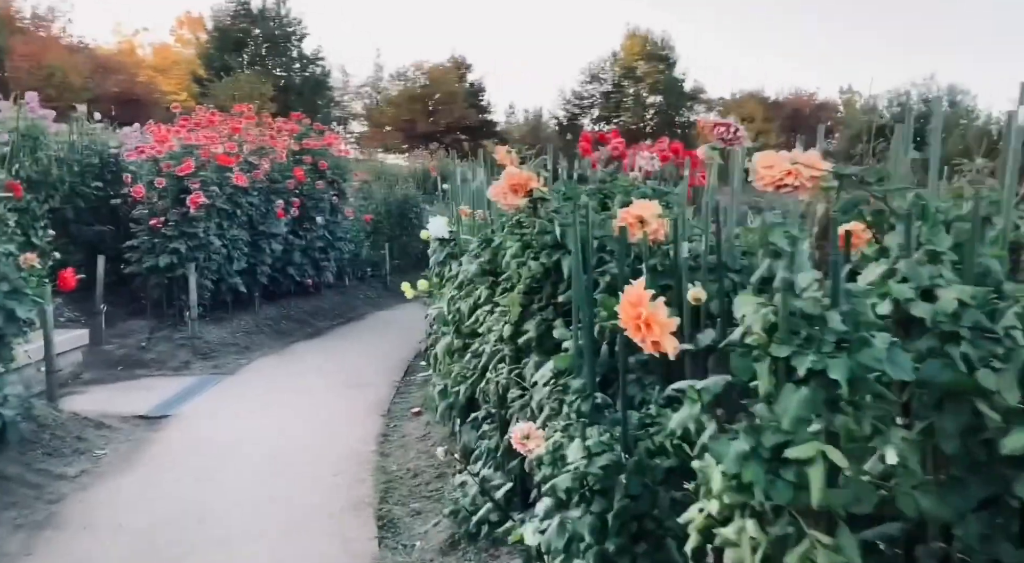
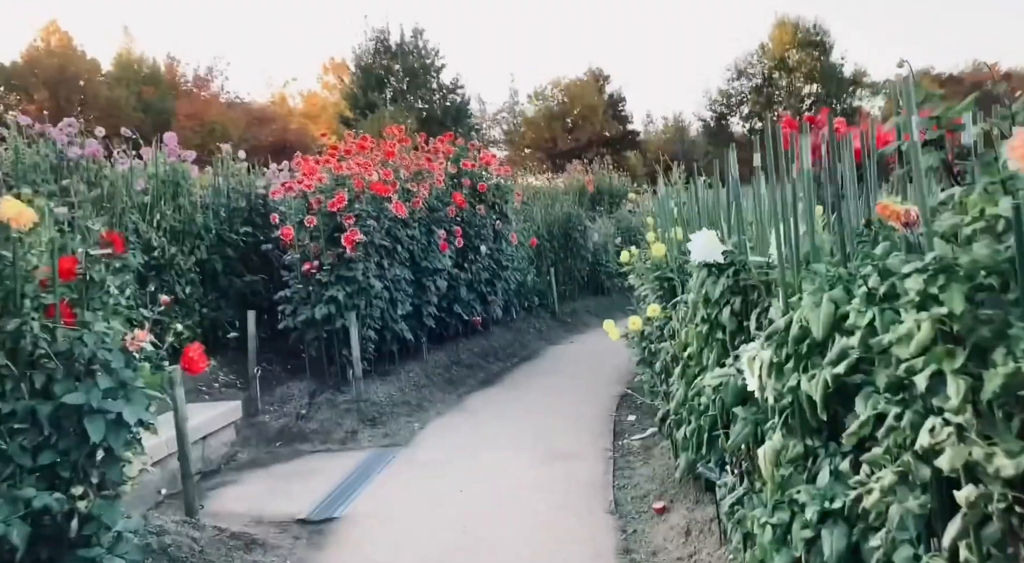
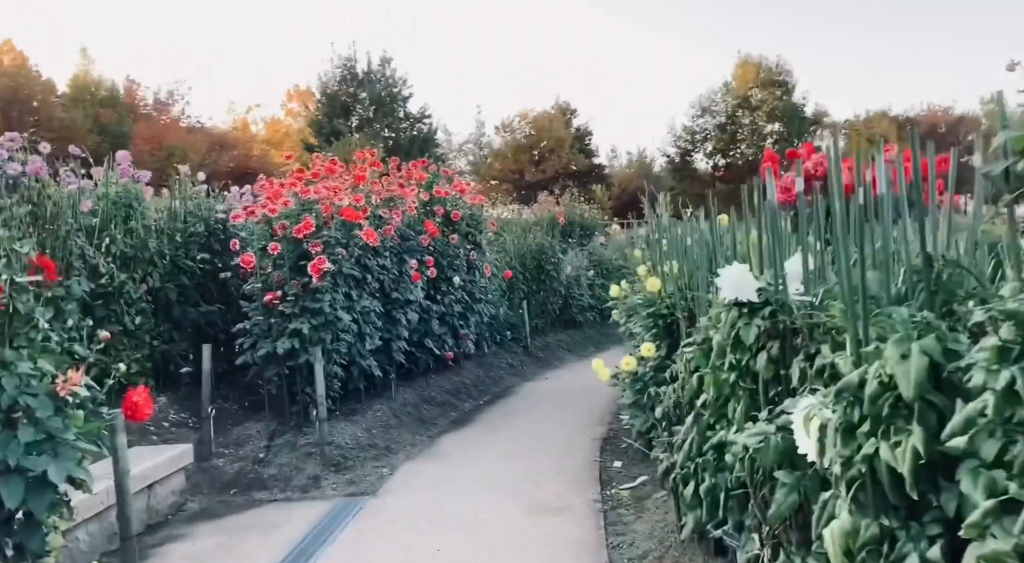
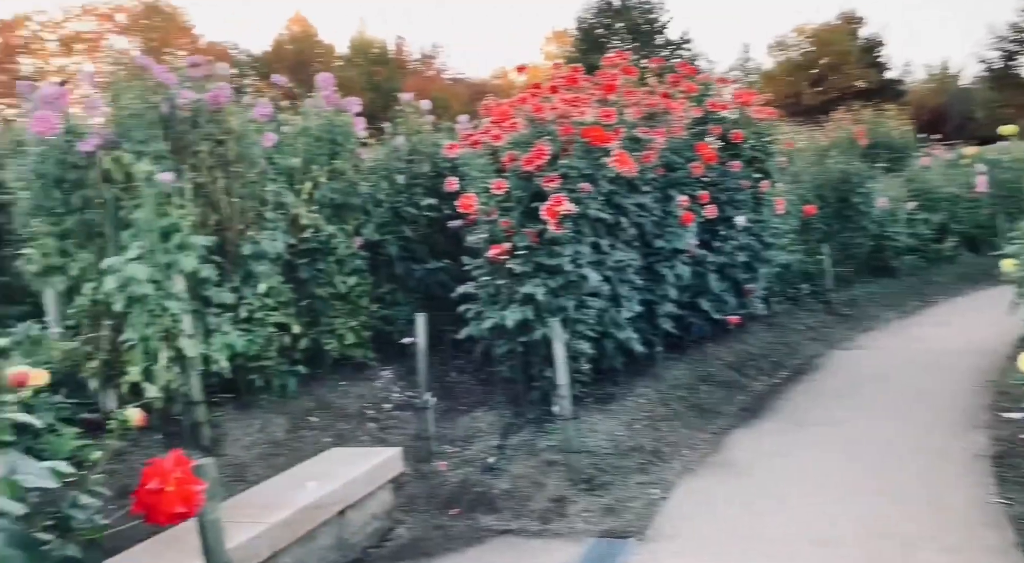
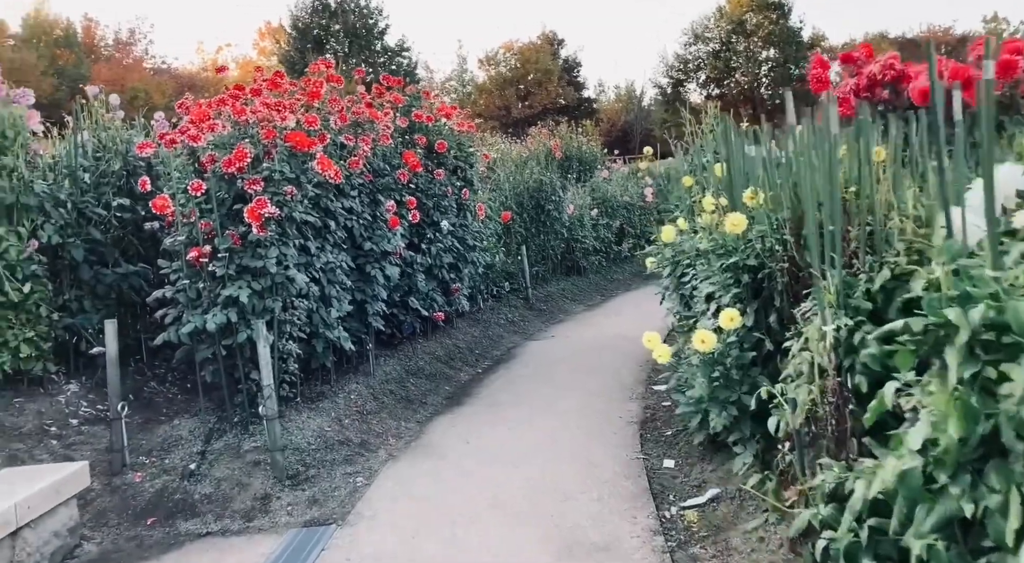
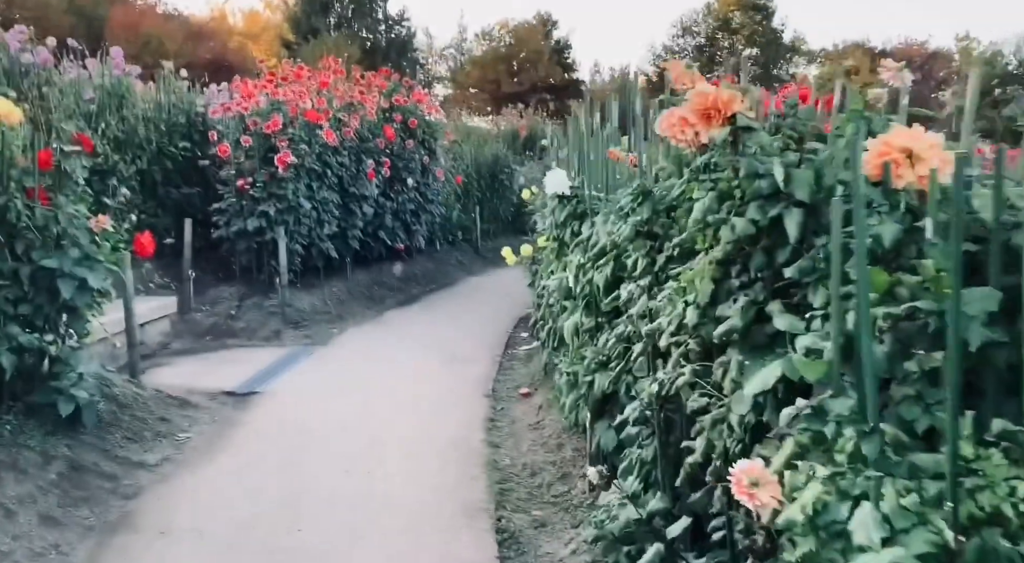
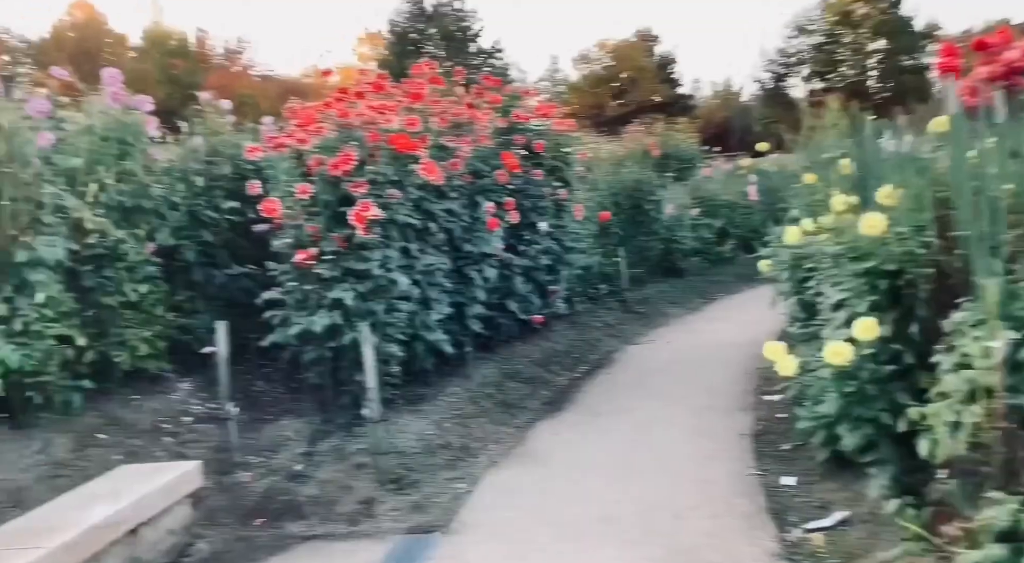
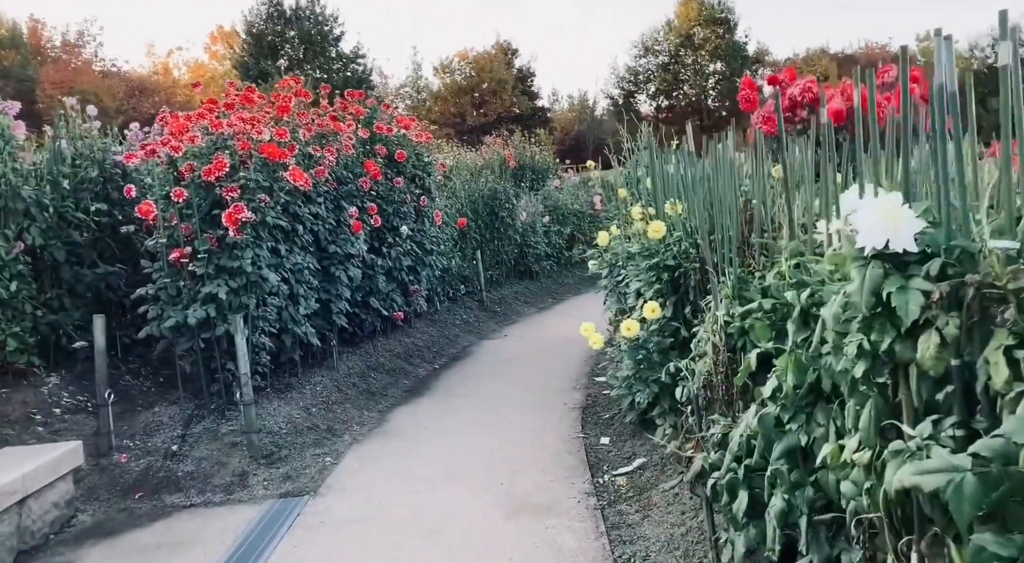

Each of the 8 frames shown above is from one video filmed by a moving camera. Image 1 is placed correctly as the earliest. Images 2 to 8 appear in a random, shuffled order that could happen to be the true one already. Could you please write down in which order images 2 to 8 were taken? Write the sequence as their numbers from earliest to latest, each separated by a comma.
6, 2, 3, 8, 5, 7, 4
